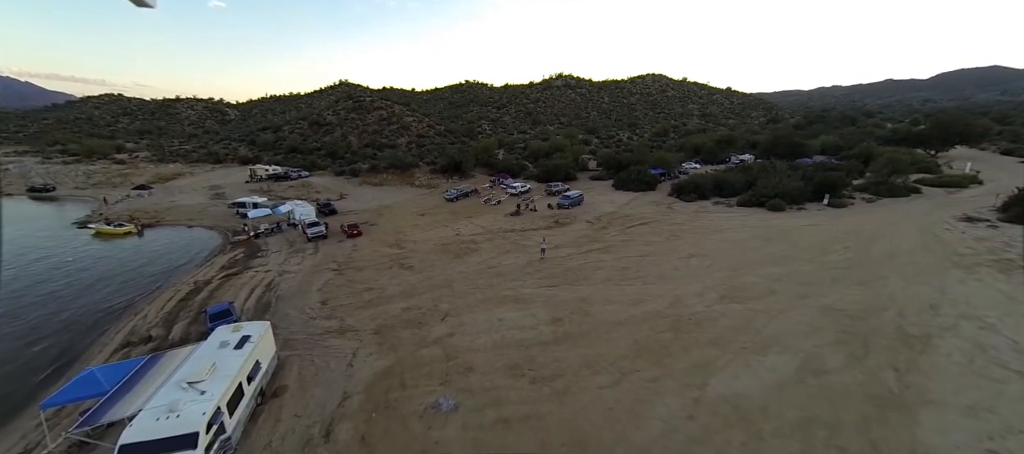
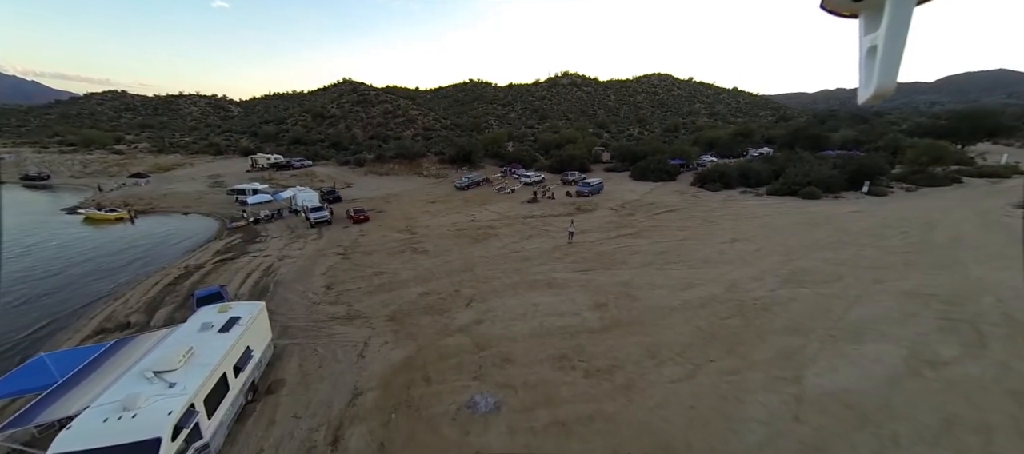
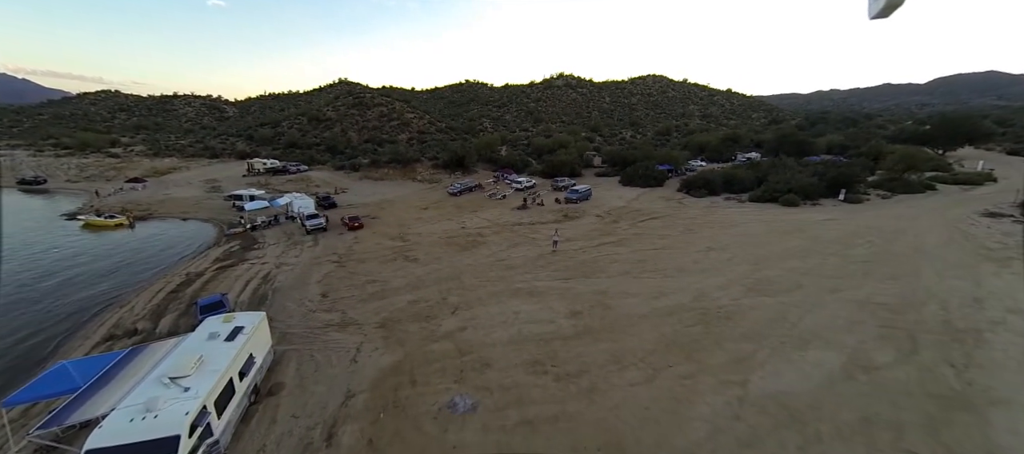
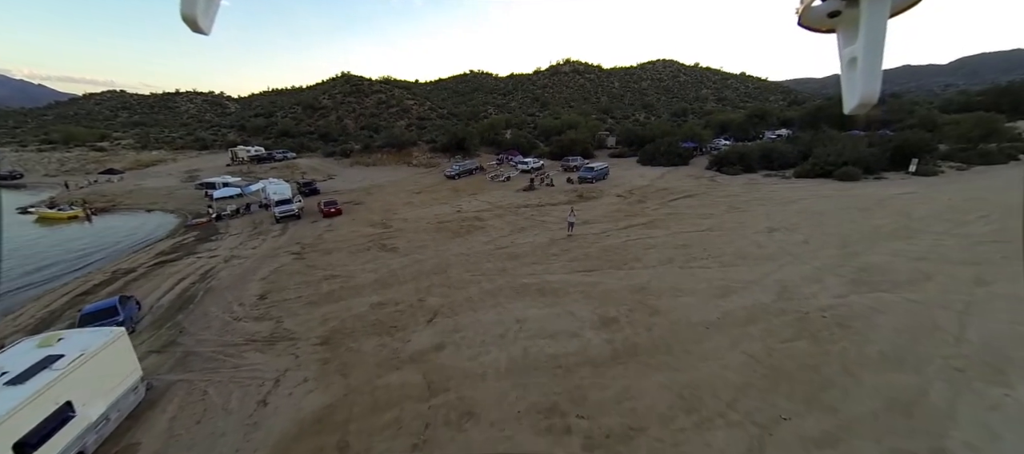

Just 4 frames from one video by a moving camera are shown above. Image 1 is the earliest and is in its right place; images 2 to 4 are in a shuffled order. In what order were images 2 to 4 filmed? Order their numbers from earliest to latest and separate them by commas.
3, 2, 4
